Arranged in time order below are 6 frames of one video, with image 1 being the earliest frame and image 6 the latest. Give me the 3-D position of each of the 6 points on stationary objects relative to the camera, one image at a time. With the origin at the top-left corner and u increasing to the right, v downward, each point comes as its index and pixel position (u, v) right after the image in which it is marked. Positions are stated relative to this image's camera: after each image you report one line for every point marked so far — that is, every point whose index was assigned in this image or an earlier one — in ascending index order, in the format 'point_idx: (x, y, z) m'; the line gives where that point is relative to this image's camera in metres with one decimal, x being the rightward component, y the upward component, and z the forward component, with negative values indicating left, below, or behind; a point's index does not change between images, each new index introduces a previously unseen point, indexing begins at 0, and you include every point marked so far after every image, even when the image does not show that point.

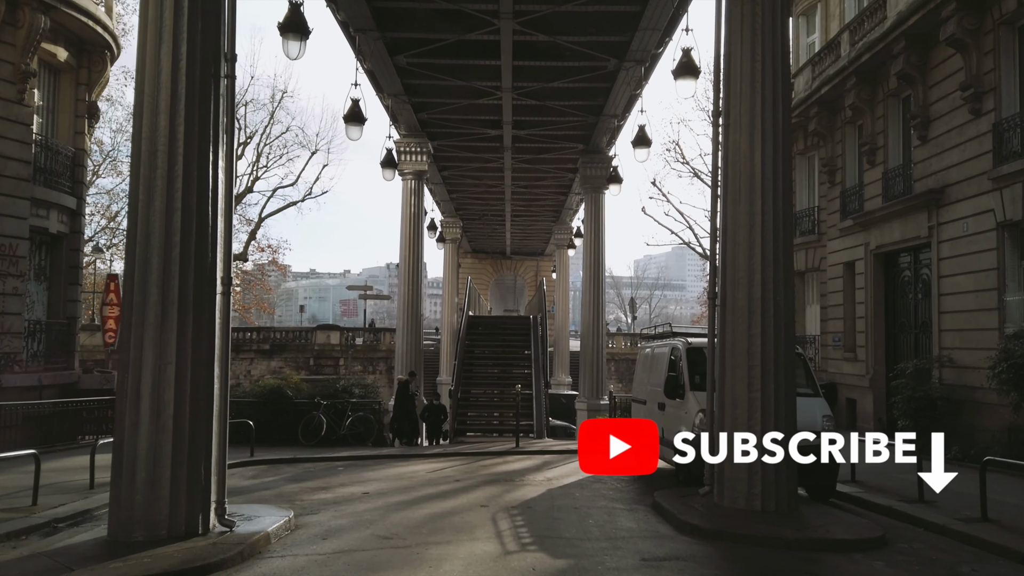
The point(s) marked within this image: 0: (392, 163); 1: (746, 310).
0: (-2.8, +2.9, +18.6) m
1: (+2.3, -0.2, +7.8) m
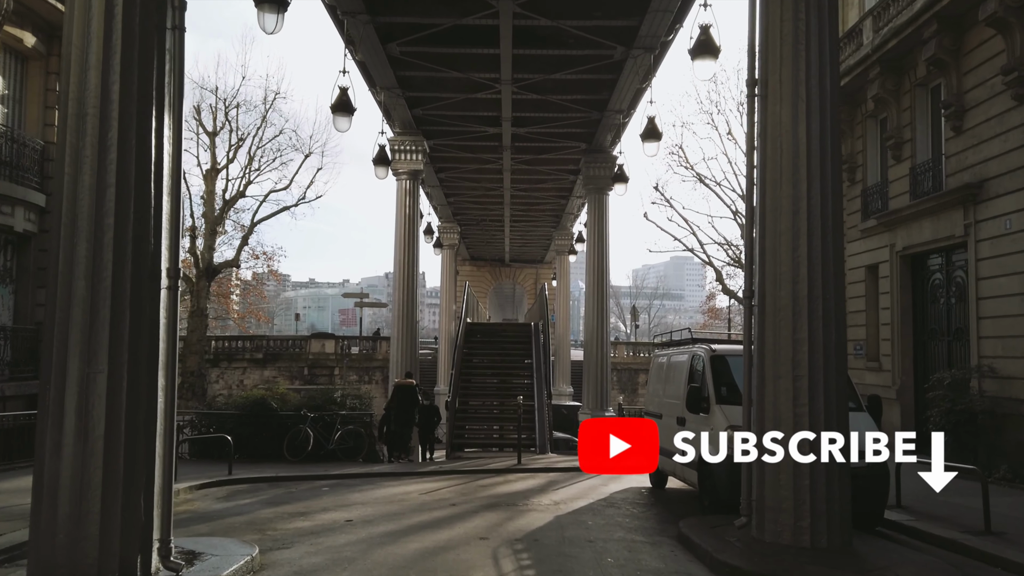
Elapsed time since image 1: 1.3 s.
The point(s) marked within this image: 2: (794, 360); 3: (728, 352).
0: (-2.8, +2.8, +17.5) m
1: (+2.3, -0.2, +6.7) m
2: (+2.3, -0.6, +6.6) m
3: (+2.5, -0.8, +9.4) m
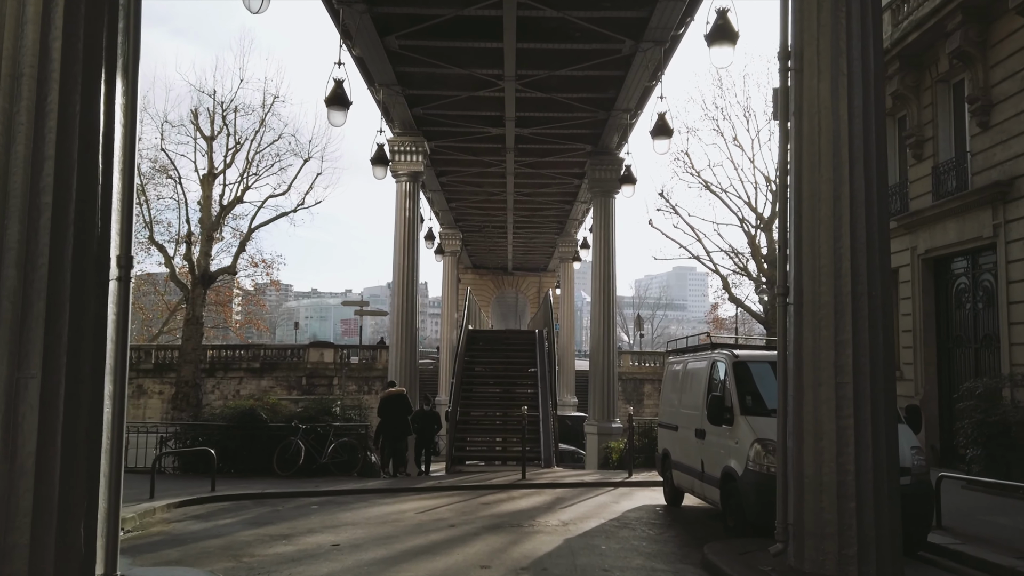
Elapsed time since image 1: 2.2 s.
0: (-2.7, +2.7, +16.8) m
1: (+2.3, -0.2, +5.9) m
2: (+2.4, -0.6, +5.9) m
3: (+2.6, -0.8, +8.6) m
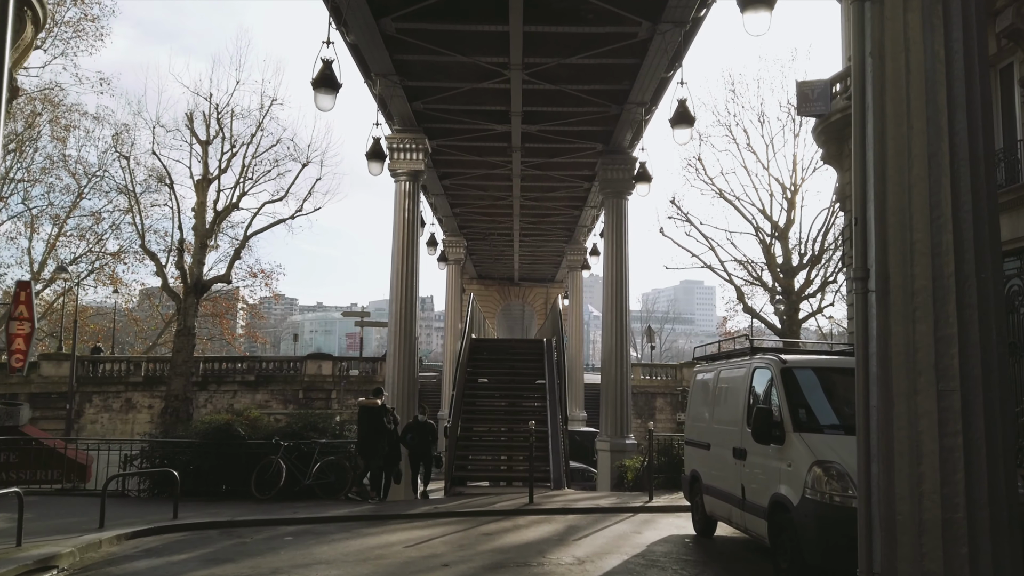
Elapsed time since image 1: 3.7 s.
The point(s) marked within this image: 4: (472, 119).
0: (-2.6, +2.6, +15.5) m
1: (+2.4, 0.0, +4.5) m
2: (+2.4, -0.5, +4.5) m
3: (+2.6, -0.7, +7.2) m
4: (-1.0, +3.9, +18.2) m
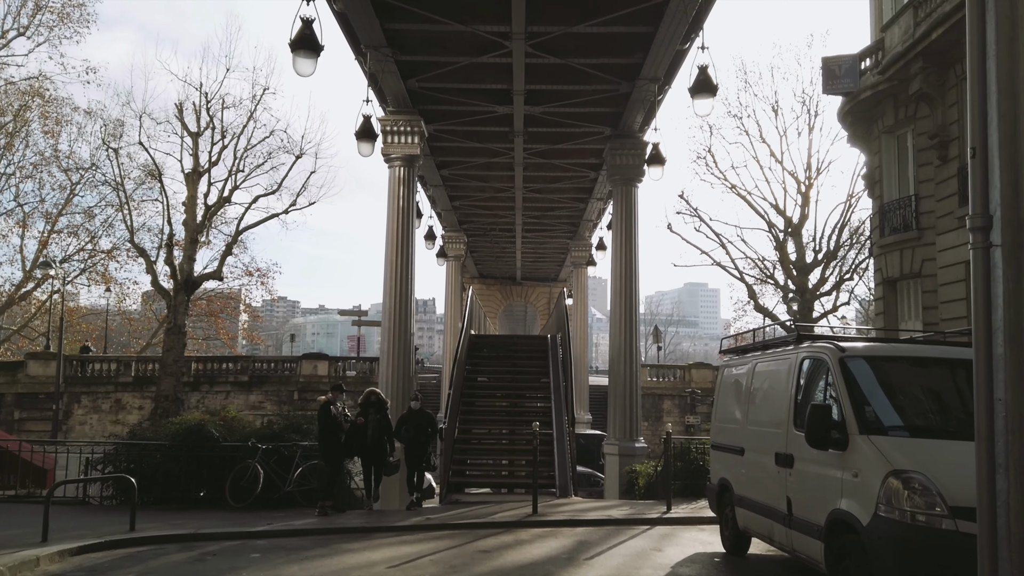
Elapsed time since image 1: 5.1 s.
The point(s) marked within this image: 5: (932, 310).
0: (-2.5, +2.8, +14.4) m
1: (+2.4, +0.2, +3.4) m
2: (+2.4, -0.2, +3.3) m
3: (+2.6, -0.5, +6.1) m
4: (-0.9, +4.0, +17.1) m
5: (+7.4, -0.4, +14.0) m
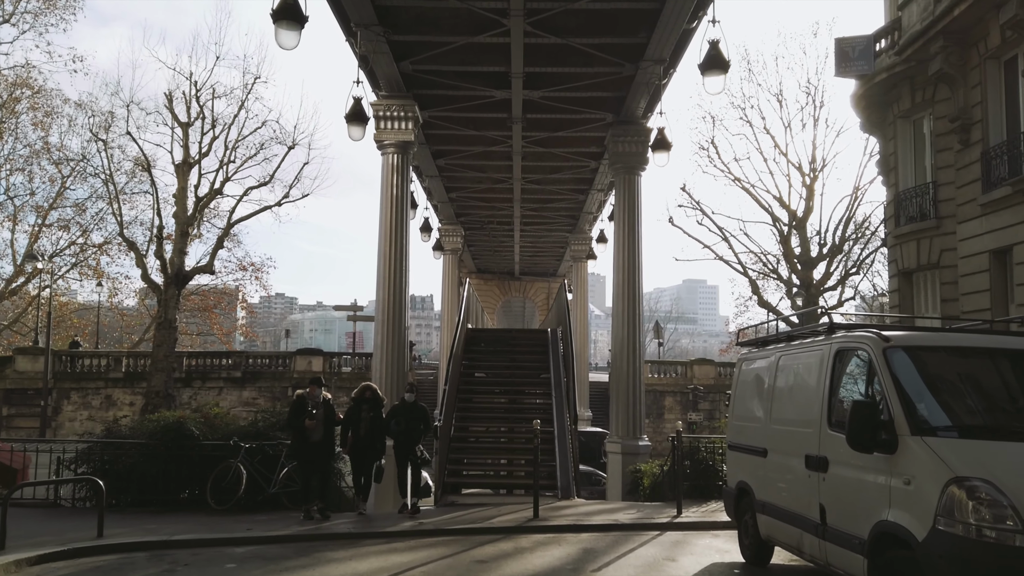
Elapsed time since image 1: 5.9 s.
0: (-2.5, +2.9, +13.7) m
1: (+2.4, +0.3, +2.7) m
2: (+2.4, -0.1, +2.7) m
3: (+2.7, -0.4, +5.4) m
4: (-0.9, +4.2, +16.4) m
5: (+7.4, -0.3, +13.4) m
